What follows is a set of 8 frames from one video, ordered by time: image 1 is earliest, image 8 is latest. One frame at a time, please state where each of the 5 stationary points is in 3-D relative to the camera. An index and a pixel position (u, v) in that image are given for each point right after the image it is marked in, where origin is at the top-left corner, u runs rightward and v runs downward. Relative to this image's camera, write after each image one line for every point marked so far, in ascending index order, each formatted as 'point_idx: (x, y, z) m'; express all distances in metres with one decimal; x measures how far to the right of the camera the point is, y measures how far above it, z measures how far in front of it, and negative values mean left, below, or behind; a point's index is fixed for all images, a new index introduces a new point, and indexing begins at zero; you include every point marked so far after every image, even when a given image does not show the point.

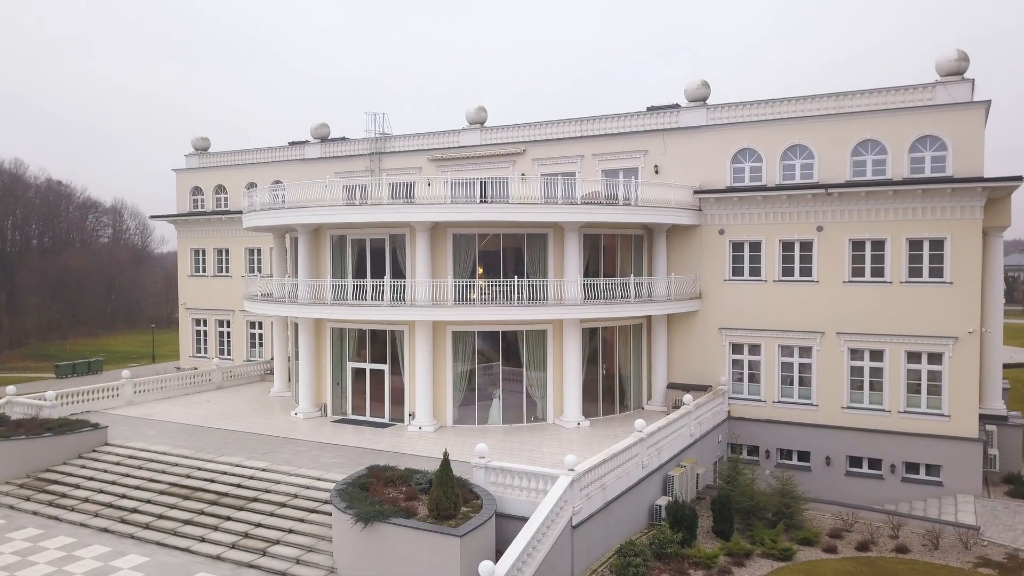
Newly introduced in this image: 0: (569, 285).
0: (+1.3, +0.1, +19.8) m
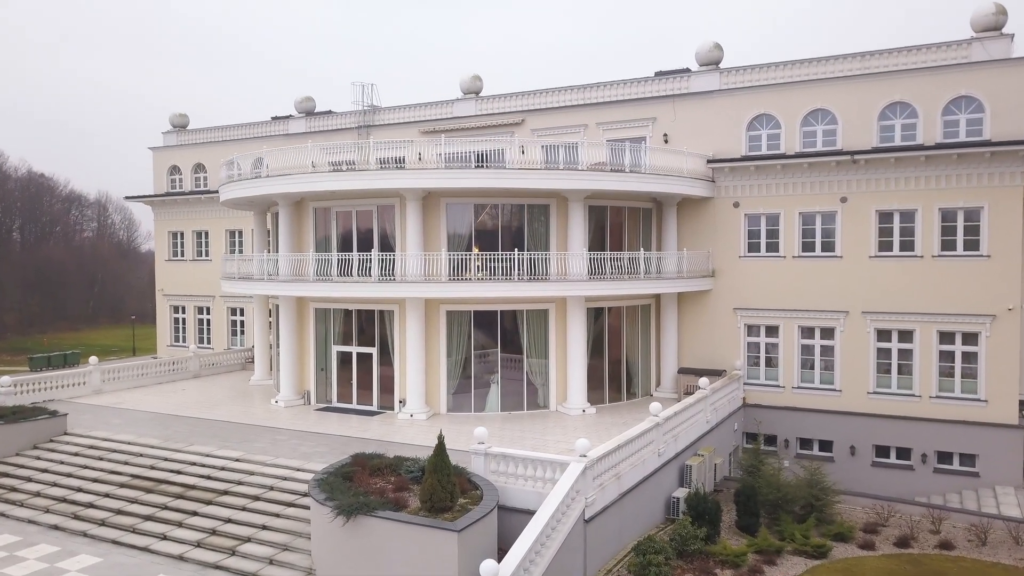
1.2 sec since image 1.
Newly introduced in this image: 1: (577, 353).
0: (+1.2, +0.6, +18.2) m
1: (+1.4, -1.4, +18.8) m
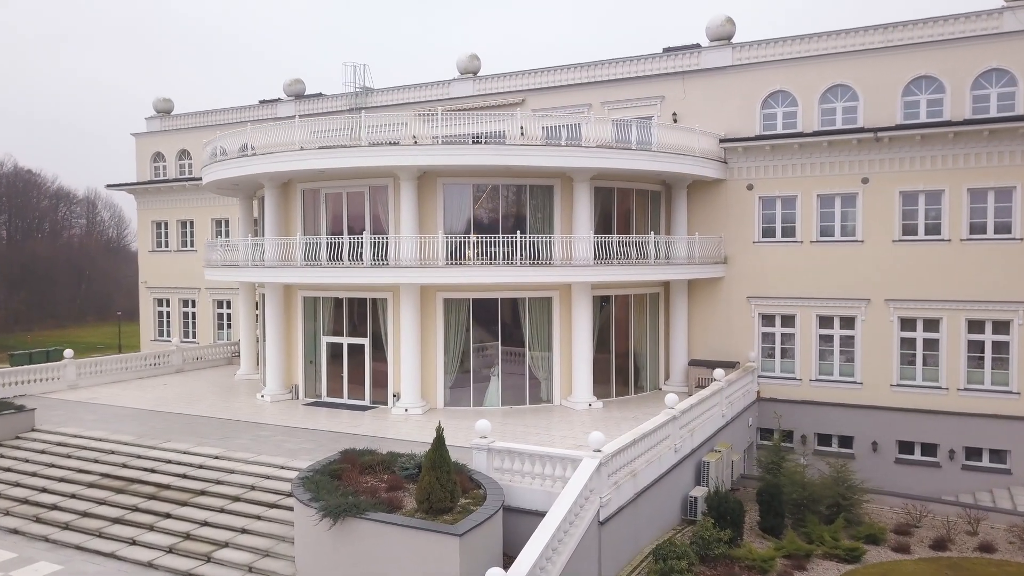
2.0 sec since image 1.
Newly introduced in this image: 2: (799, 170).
0: (+1.3, +0.9, +17.0) m
1: (+1.4, -1.1, +17.7) m
2: (+6.1, +2.5, +18.7) m
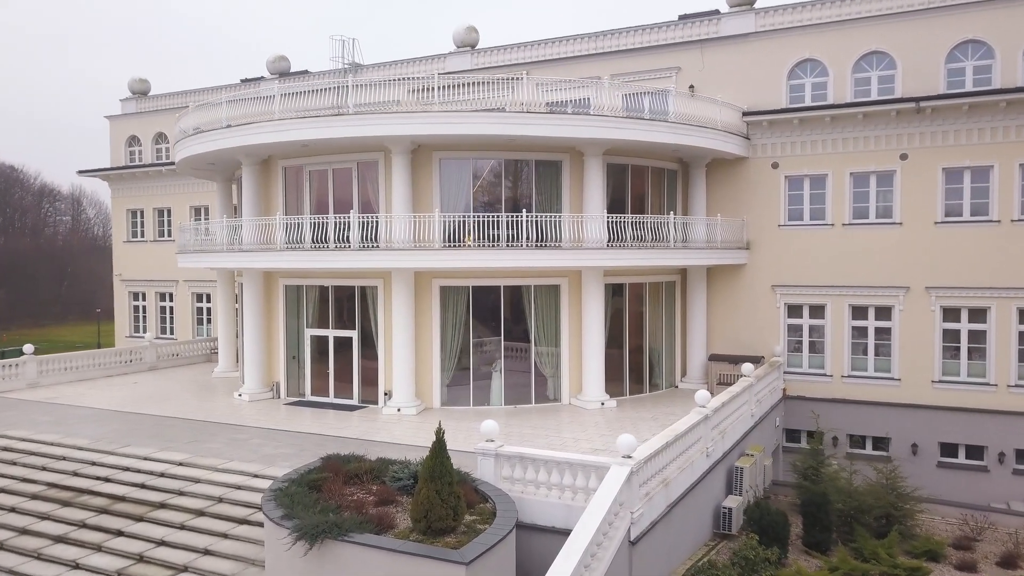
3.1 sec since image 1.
0: (+1.4, +1.2, +15.3) m
1: (+1.5, -0.9, +16.0) m
2: (+6.2, +2.8, +17.0) m
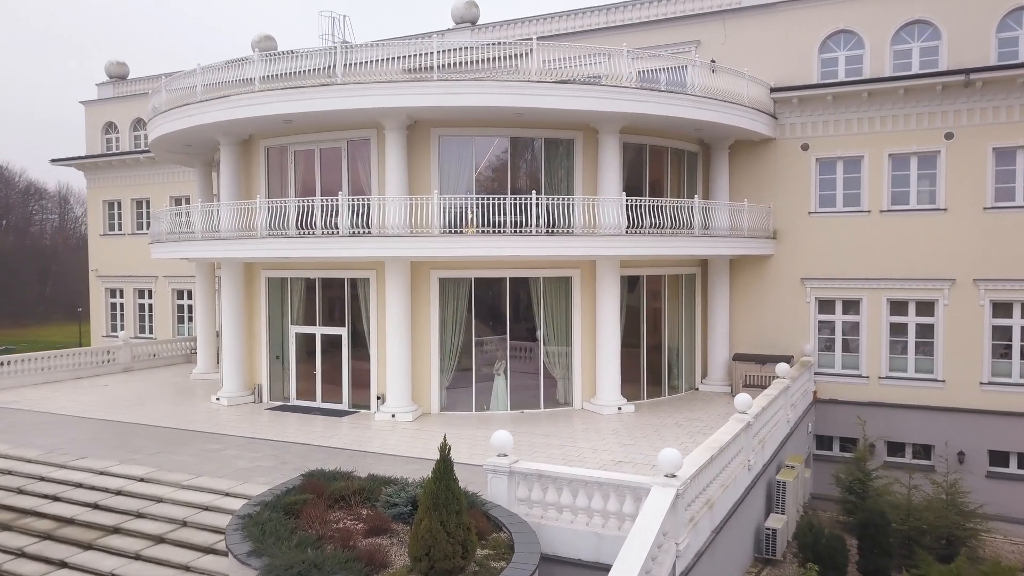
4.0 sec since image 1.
0: (+1.5, +1.3, +13.8) m
1: (+1.6, -0.8, +14.4) m
2: (+6.3, +2.9, +15.5) m
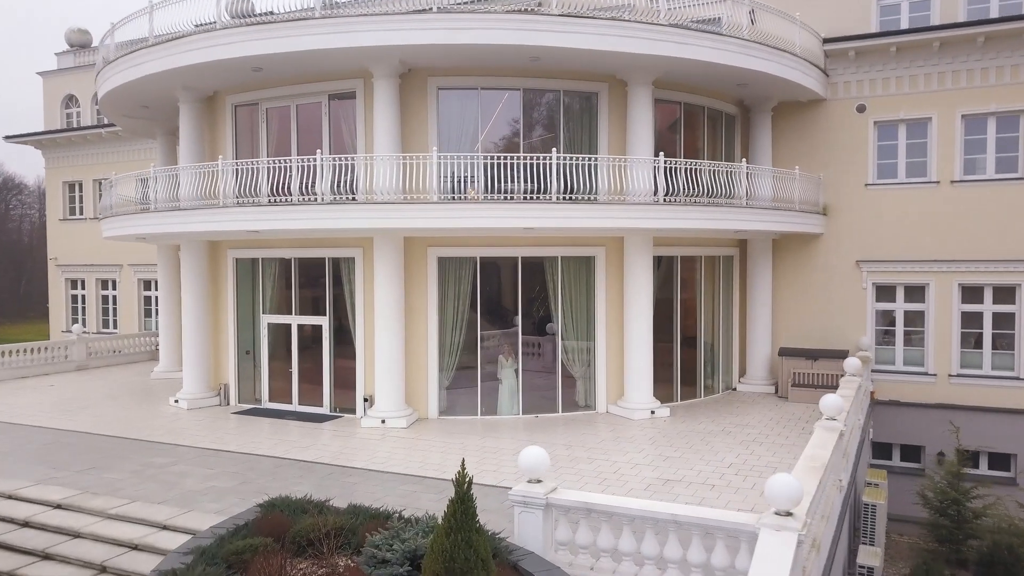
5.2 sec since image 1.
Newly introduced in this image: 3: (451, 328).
0: (+1.7, +1.6, +11.5) m
1: (+1.8, -0.5, +12.2) m
2: (+6.5, +3.2, +13.3) m
3: (-0.8, -0.6, +12.2) m
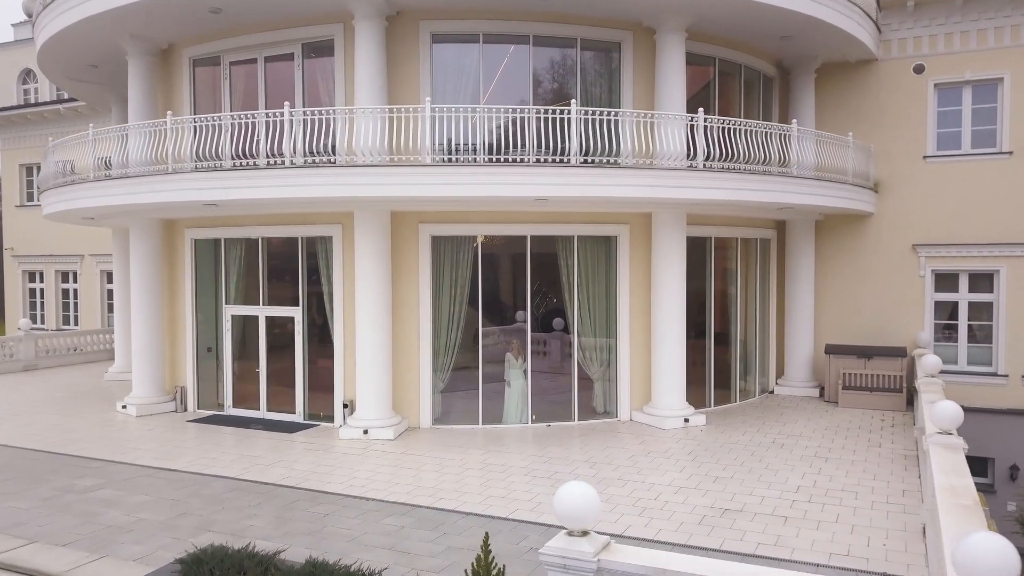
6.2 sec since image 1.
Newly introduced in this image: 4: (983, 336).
0: (+1.7, +1.7, +9.7) m
1: (+1.9, -0.3, +10.3) m
2: (+6.5, +3.3, +11.5) m
3: (-0.8, -0.4, +10.3) m
4: (+6.5, -0.6, +11.9) m
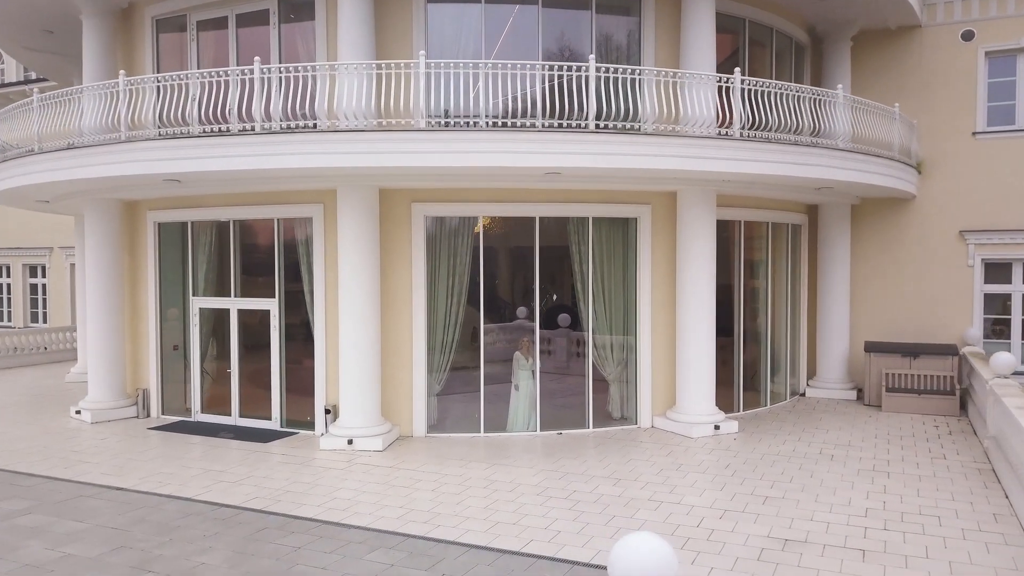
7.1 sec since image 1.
0: (+1.8, +1.8, +8.4) m
1: (+1.9, -0.2, +9.1) m
2: (+6.6, +3.5, +10.3) m
3: (-0.7, -0.3, +9.0) m
4: (+6.5, -0.5, +10.7) m
